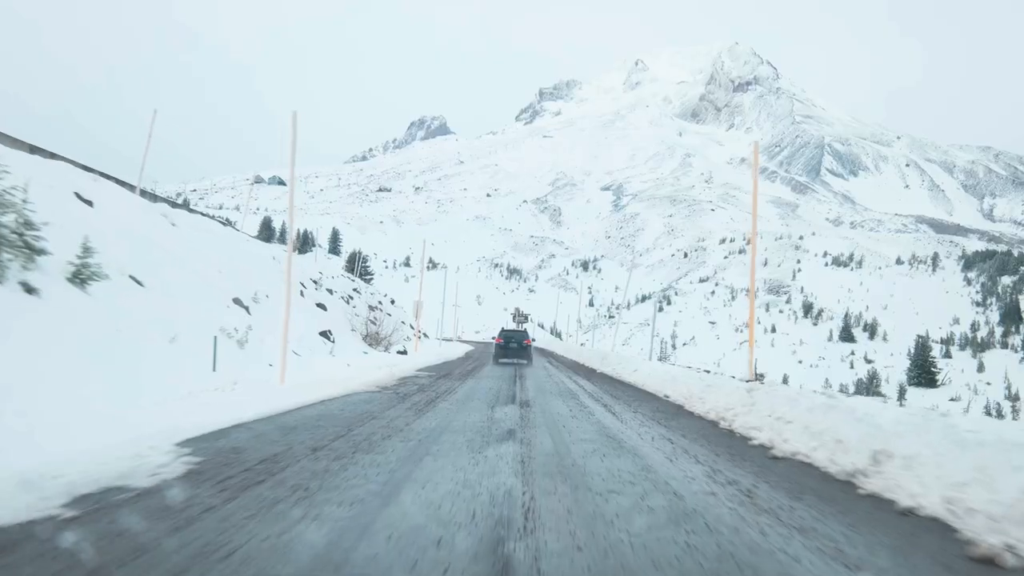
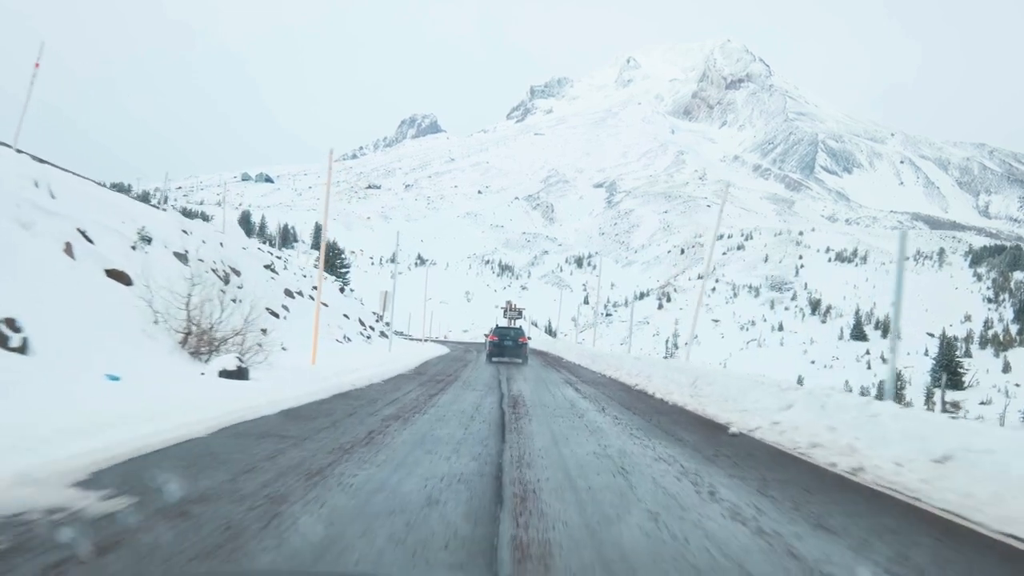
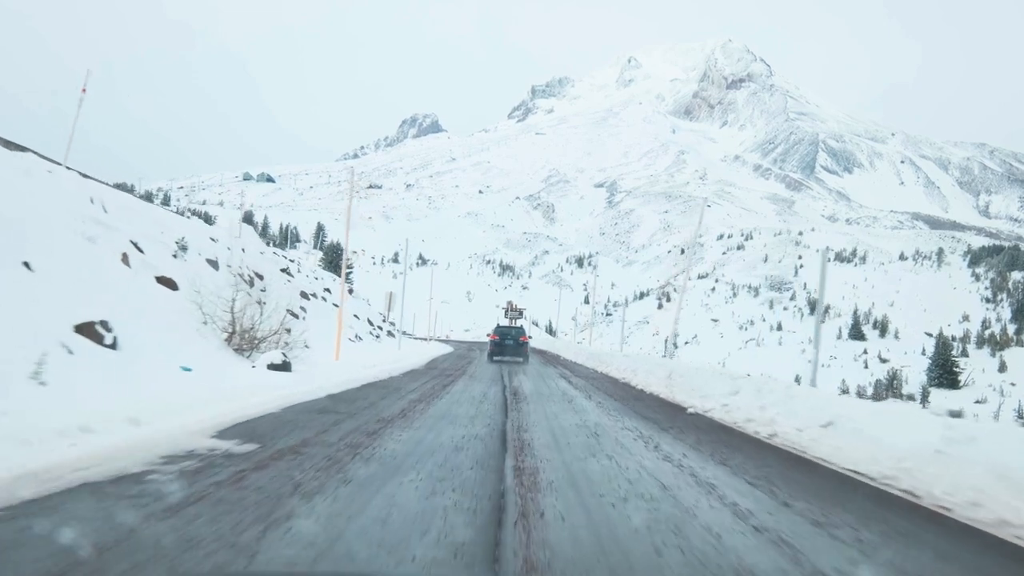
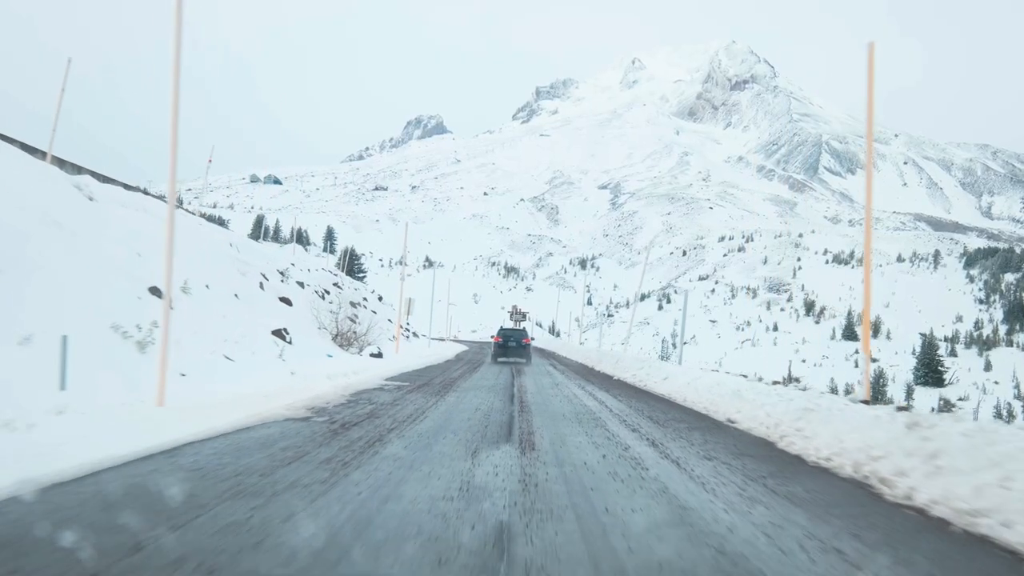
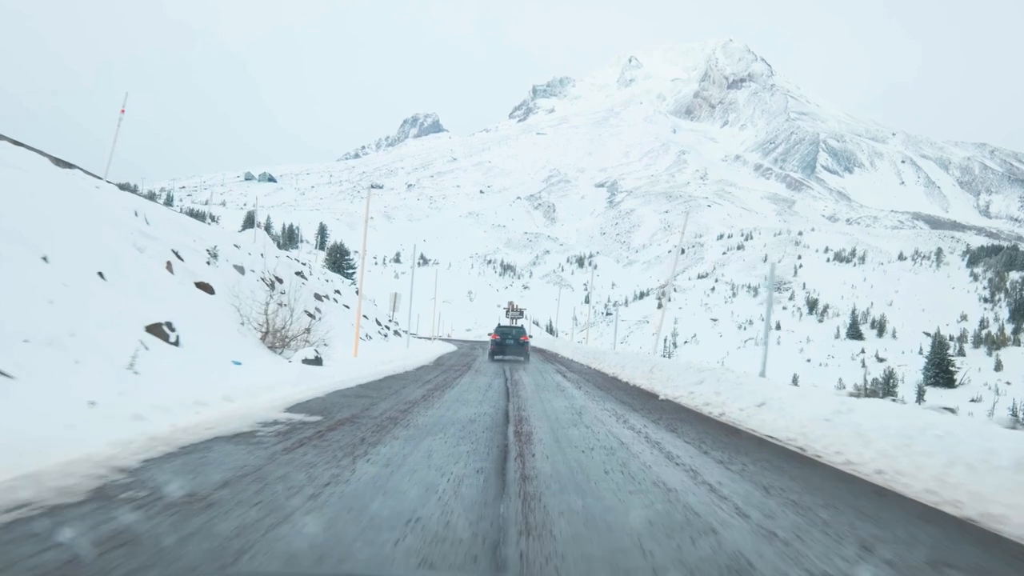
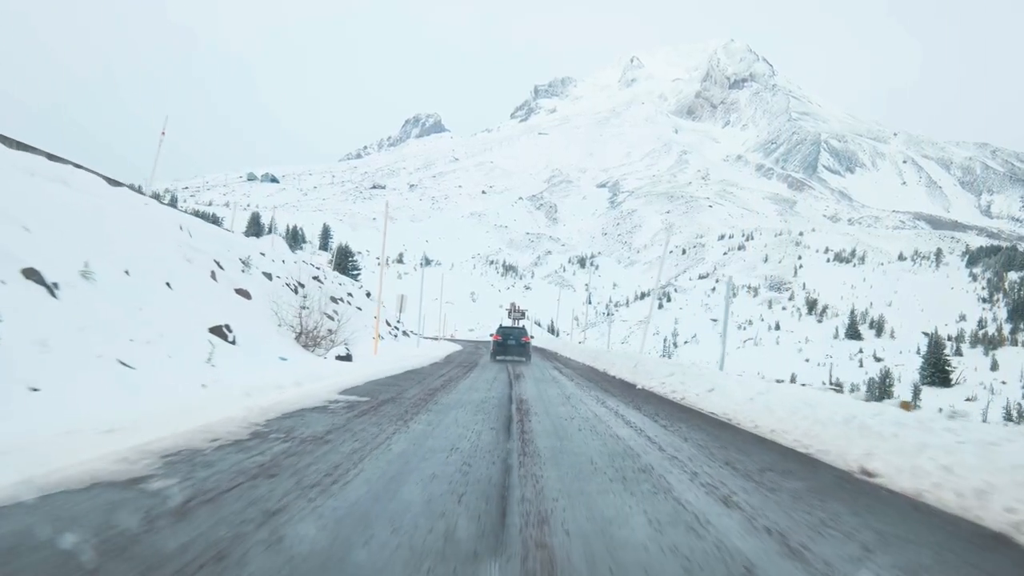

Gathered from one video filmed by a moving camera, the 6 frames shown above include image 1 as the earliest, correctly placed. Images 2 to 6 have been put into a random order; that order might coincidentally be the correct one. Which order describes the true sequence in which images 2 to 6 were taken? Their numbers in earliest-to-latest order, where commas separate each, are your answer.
4, 6, 5, 3, 2
